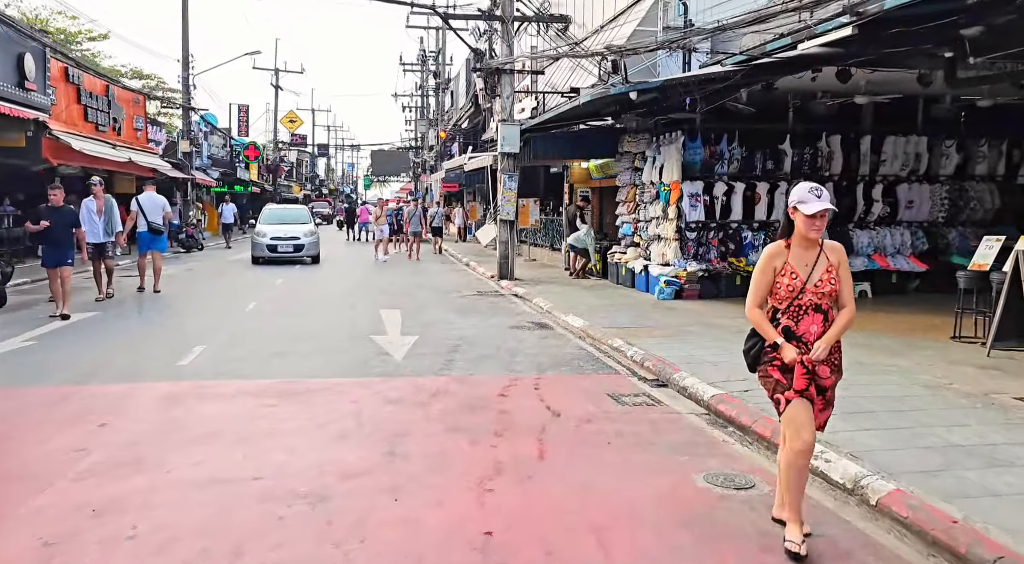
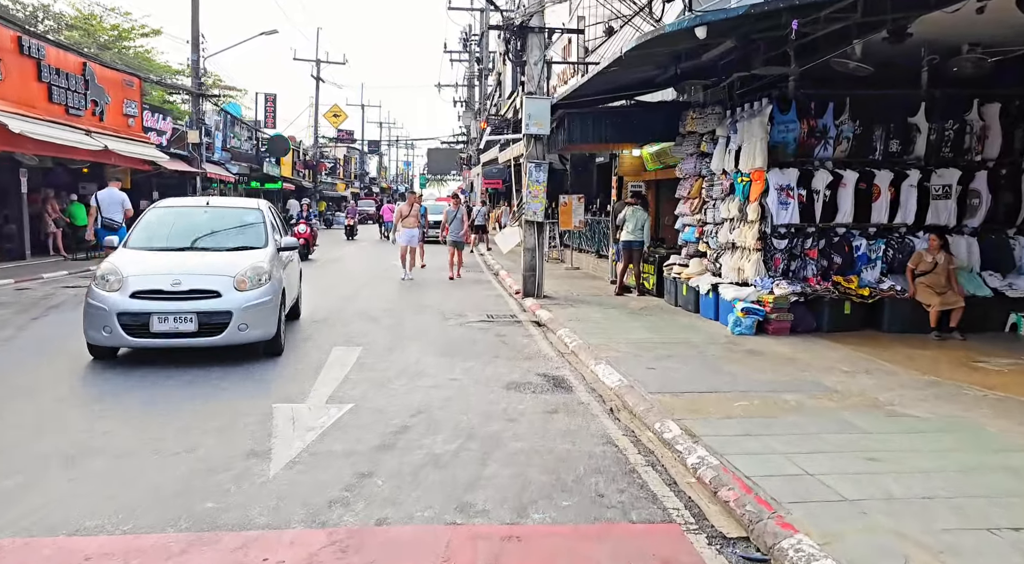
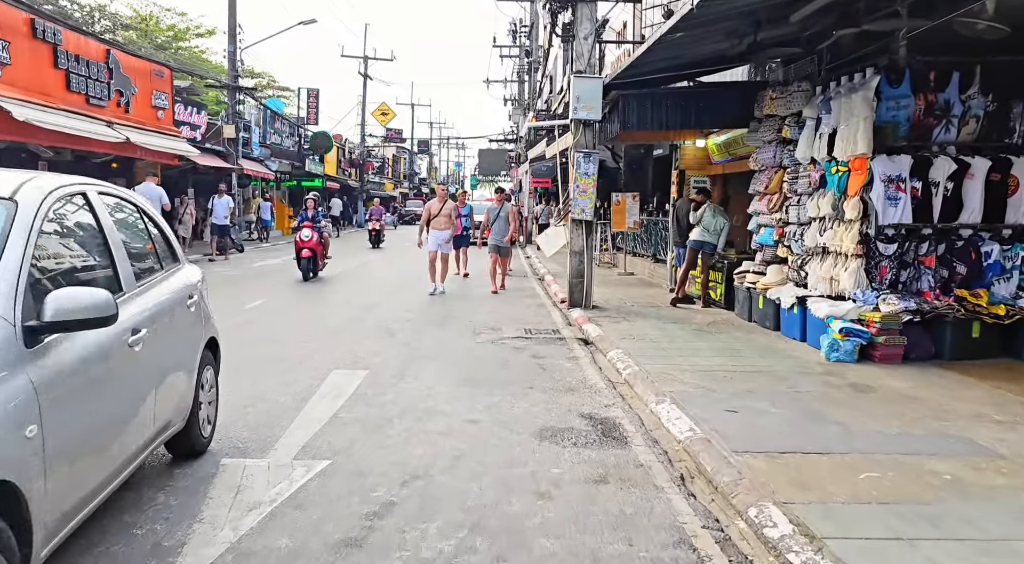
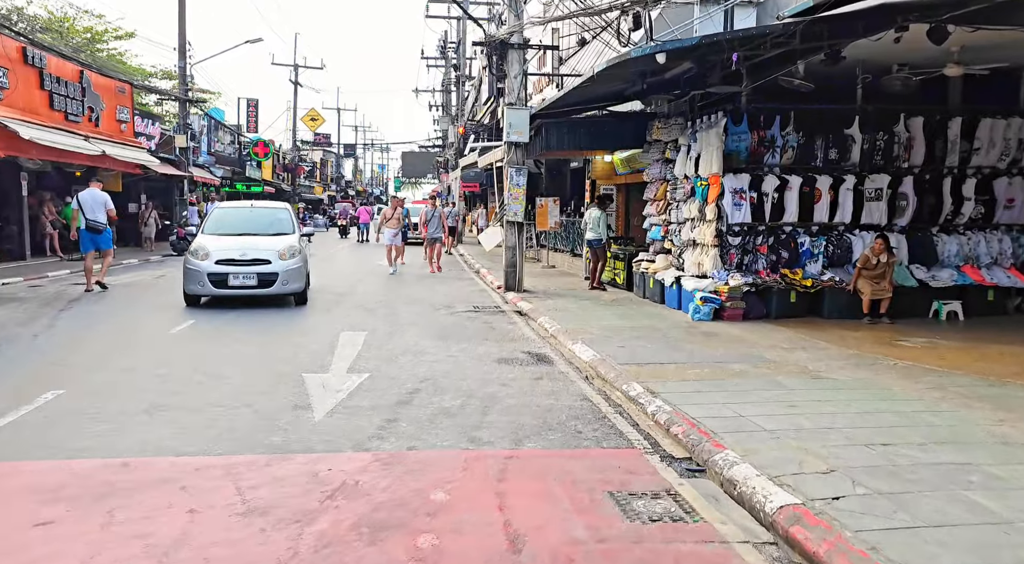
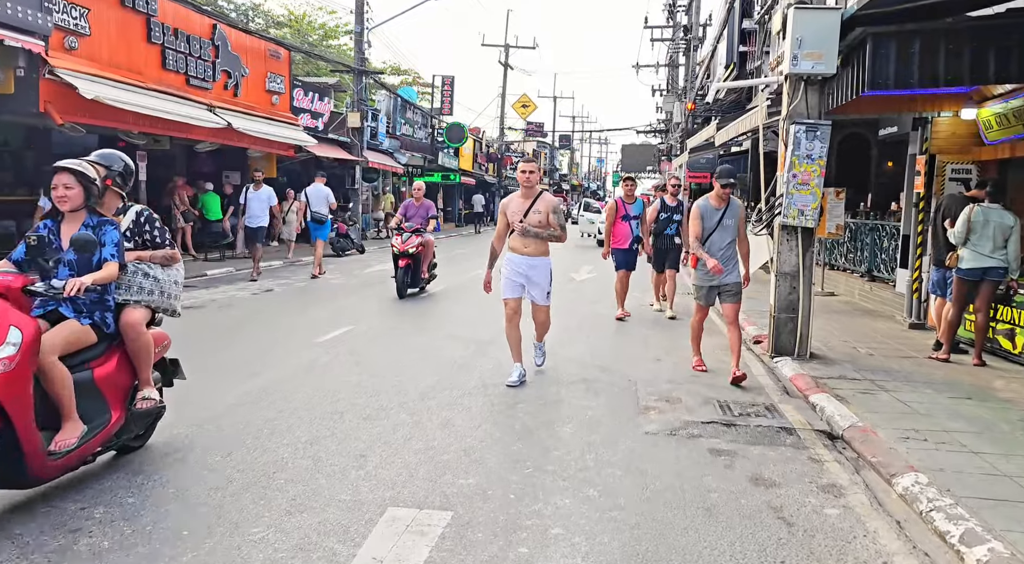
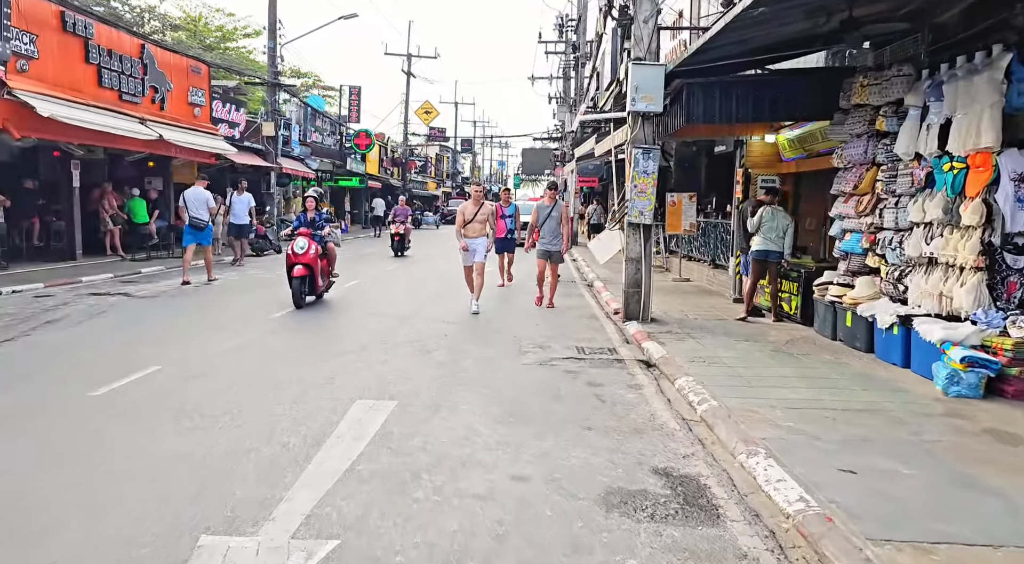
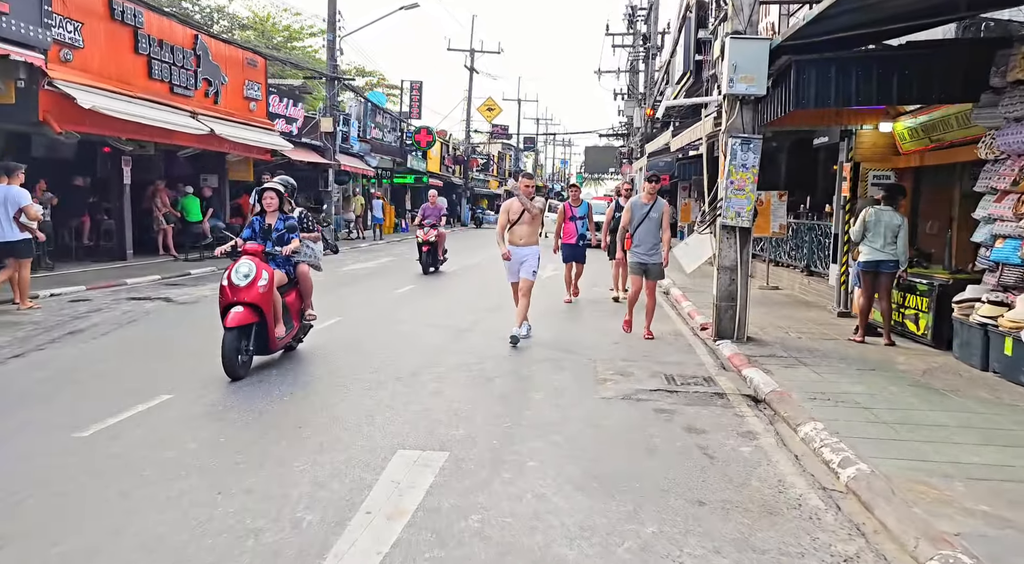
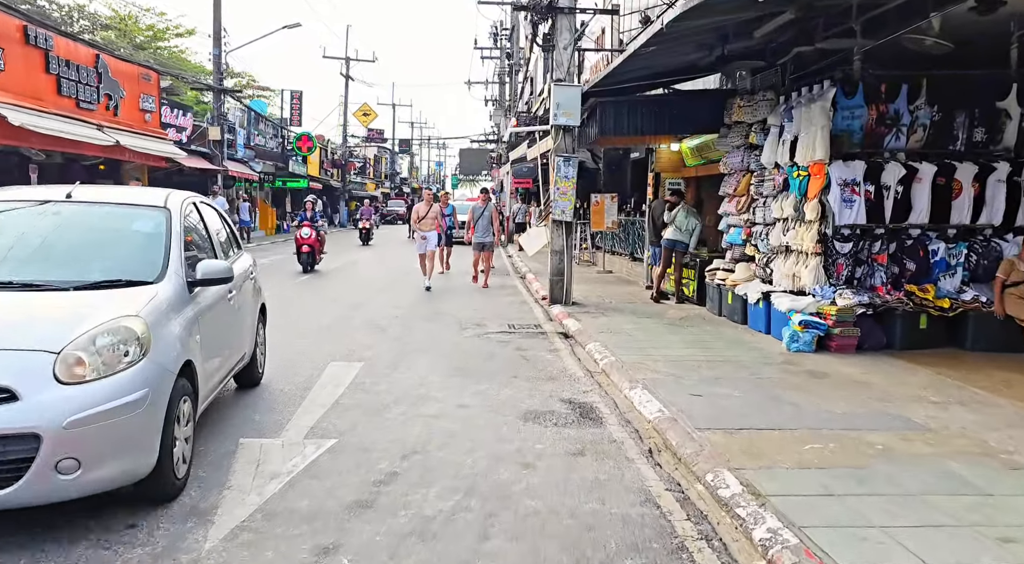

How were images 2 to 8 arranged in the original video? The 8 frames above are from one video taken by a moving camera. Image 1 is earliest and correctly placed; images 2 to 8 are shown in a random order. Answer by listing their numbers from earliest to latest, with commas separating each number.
4, 2, 8, 3, 6, 7, 5
